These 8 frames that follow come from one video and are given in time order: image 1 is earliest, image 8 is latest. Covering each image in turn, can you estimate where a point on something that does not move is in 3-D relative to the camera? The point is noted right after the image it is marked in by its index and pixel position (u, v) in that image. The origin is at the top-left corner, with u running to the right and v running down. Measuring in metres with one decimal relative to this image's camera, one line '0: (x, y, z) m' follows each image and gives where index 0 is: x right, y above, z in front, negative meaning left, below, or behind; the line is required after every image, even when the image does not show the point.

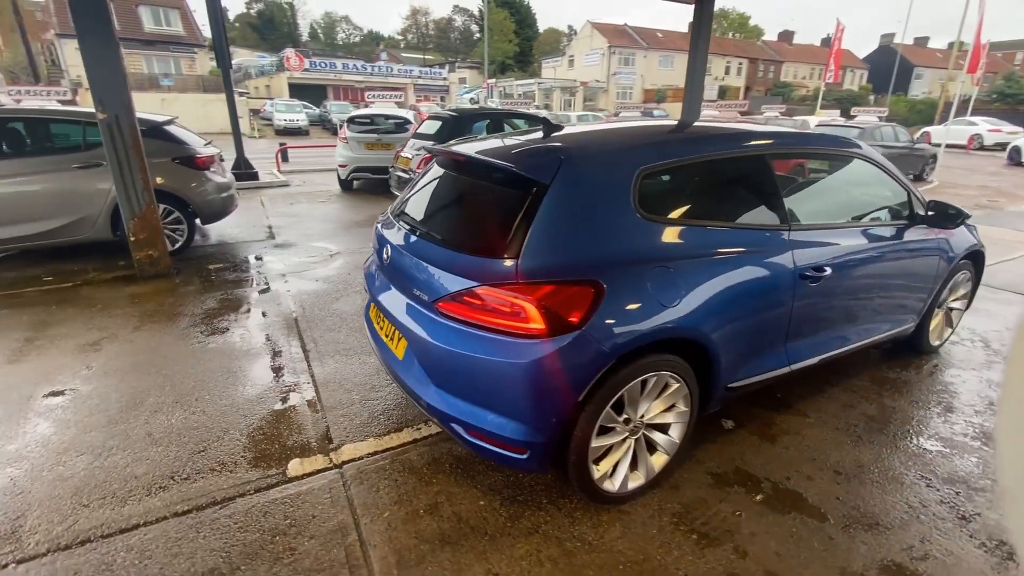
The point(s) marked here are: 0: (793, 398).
0: (+1.9, -0.7, +3.2) m
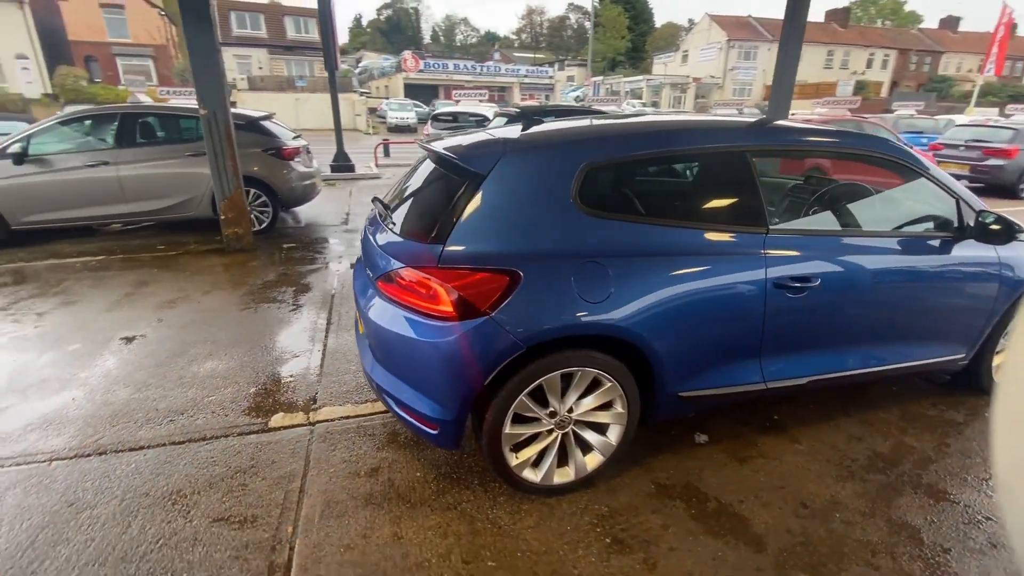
0: (+1.7, -0.8, +2.9) m
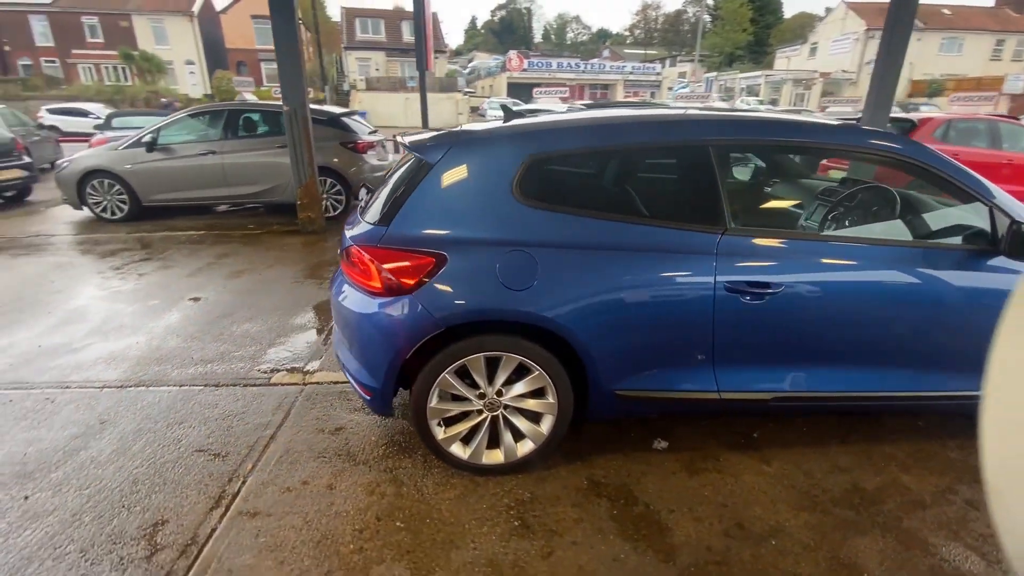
0: (+1.4, -0.9, +2.7) m
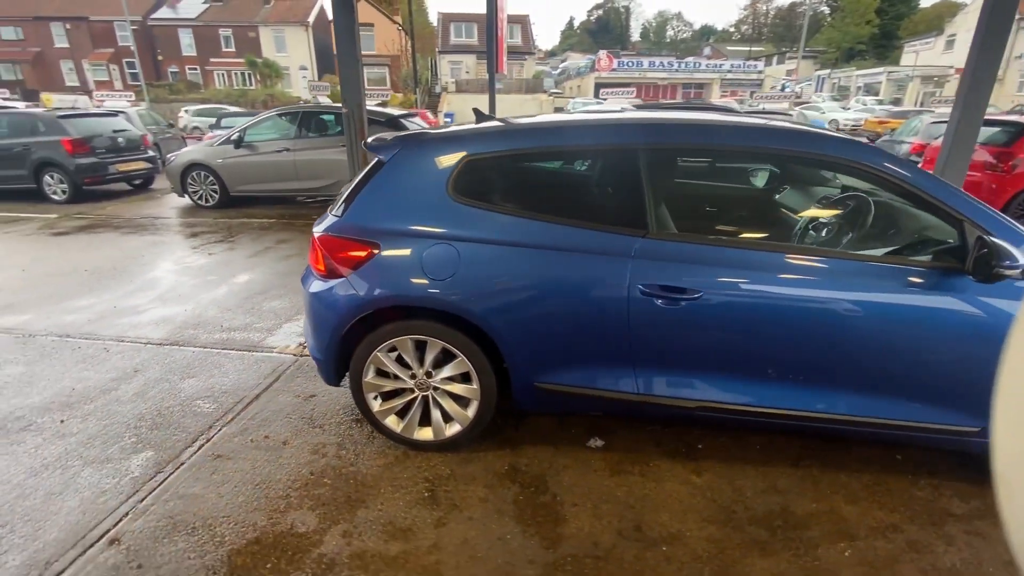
0: (+1.1, -0.9, +2.6) m
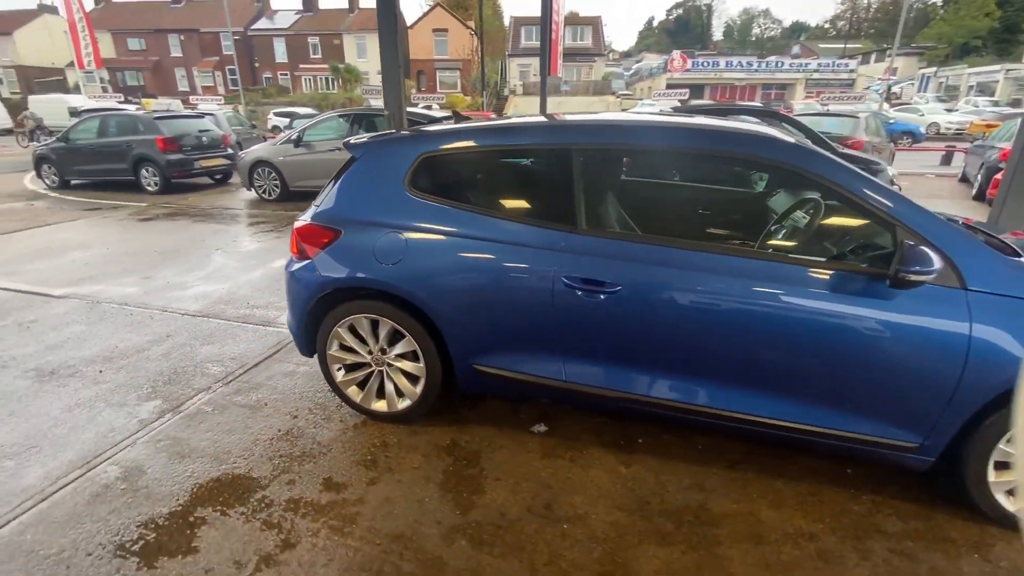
0: (+0.8, -0.9, +2.7) m
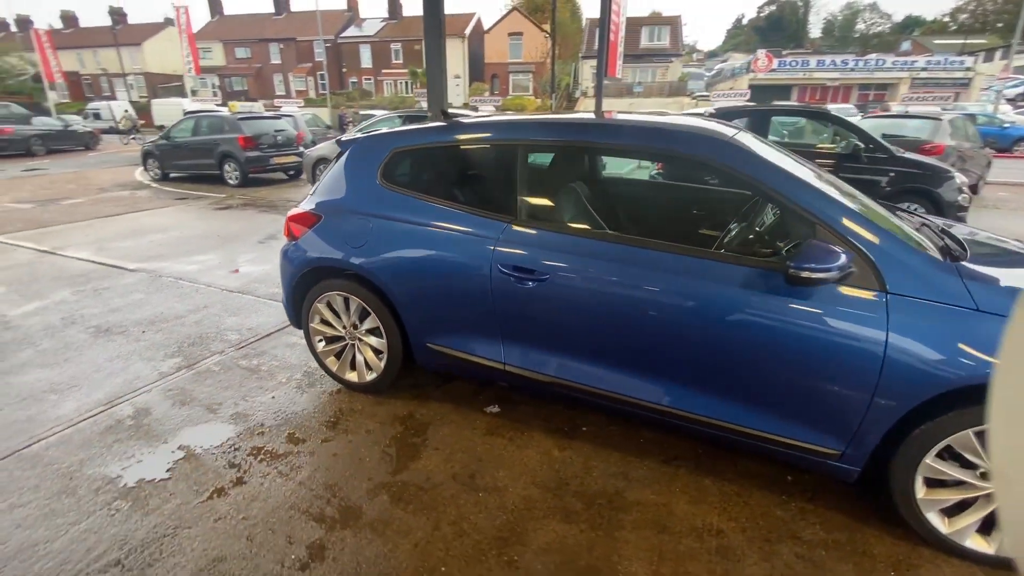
0: (+0.4, -0.9, +2.7) m
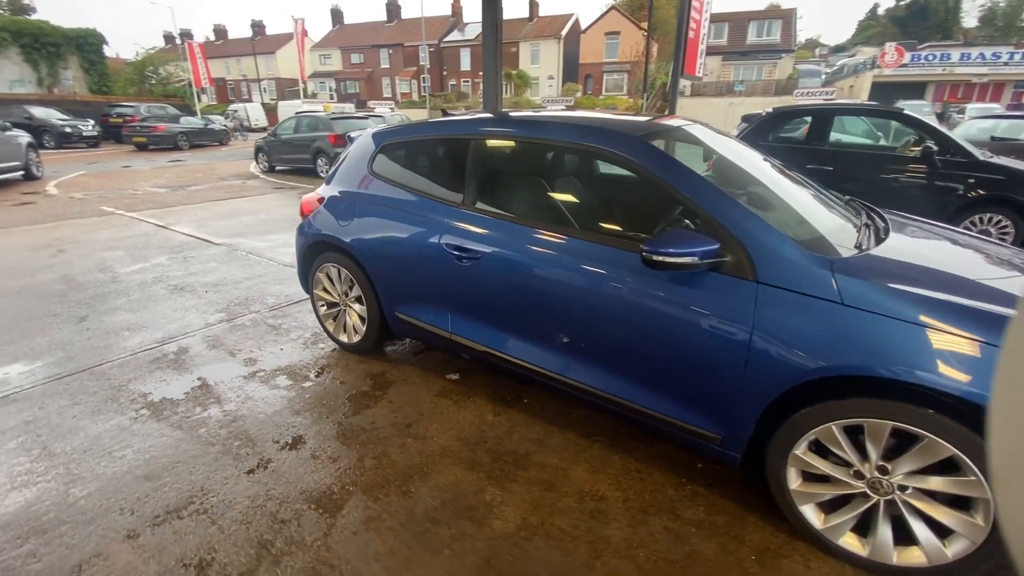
0: (+0.1, -0.8, +3.0) m
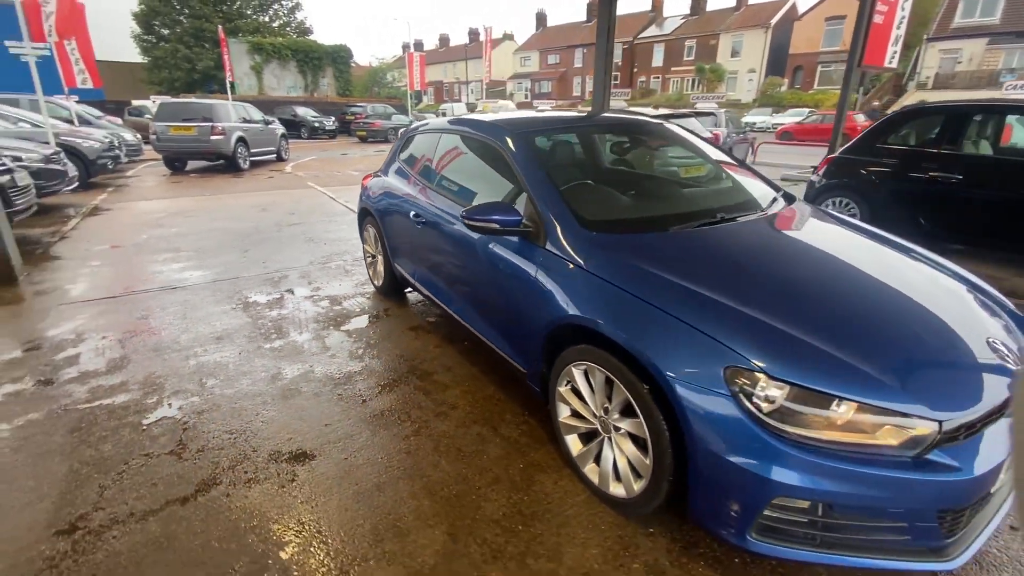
0: (-0.4, -0.5, +3.8) m
